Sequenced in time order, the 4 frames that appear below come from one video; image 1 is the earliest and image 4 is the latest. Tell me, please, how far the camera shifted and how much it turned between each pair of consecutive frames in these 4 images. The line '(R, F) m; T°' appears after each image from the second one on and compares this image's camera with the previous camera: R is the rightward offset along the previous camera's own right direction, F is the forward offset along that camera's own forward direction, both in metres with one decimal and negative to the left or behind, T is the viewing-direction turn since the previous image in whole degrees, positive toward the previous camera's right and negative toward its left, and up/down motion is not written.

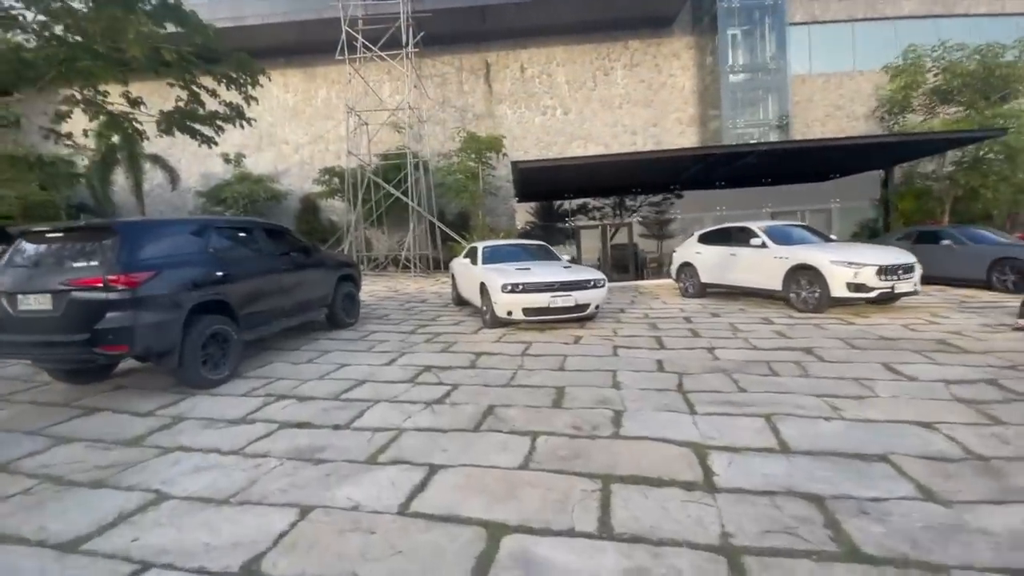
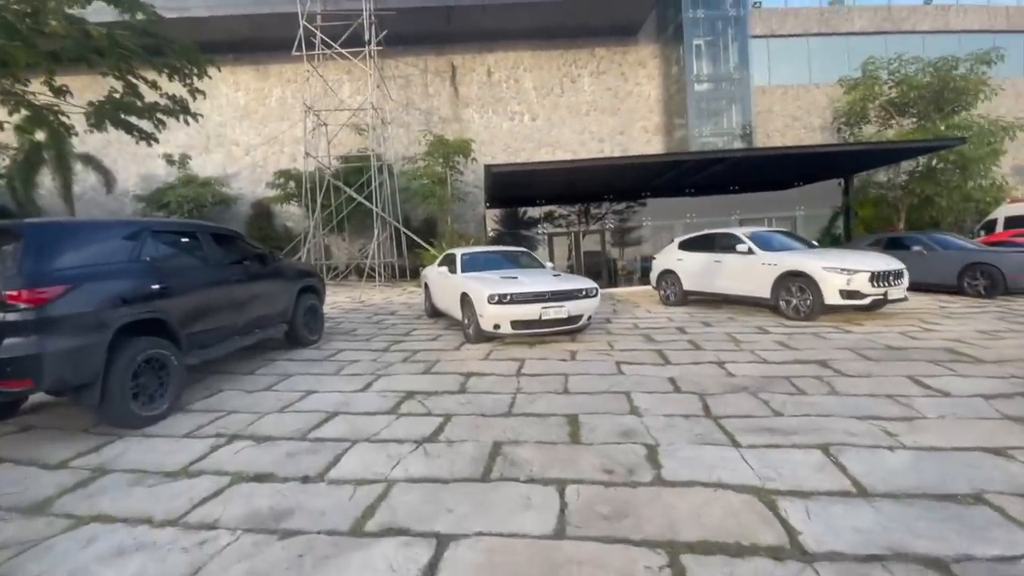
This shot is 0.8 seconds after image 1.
(-0.4, +0.7) m; +5°
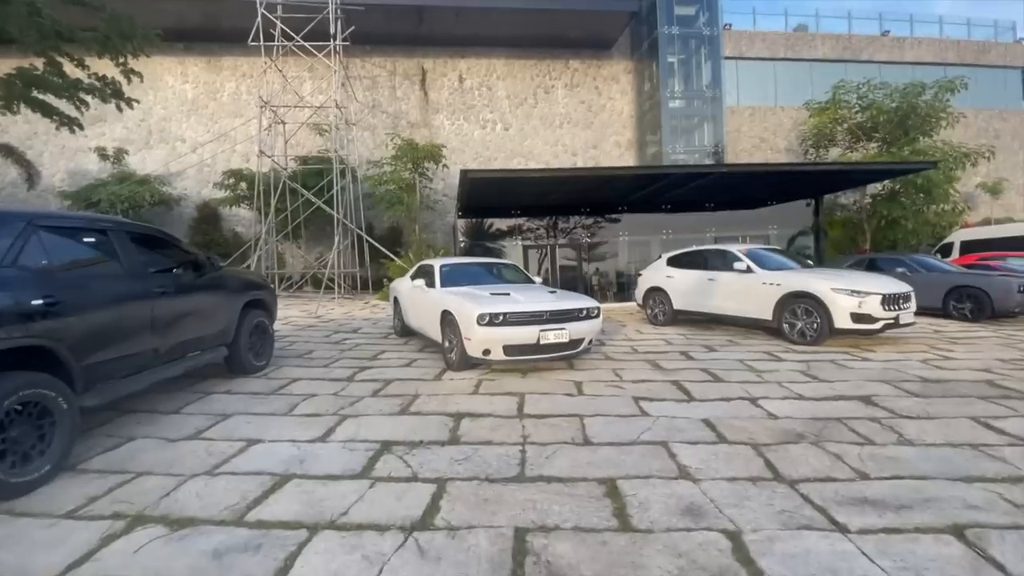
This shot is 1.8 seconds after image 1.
(-0.4, +1.0) m; +5°
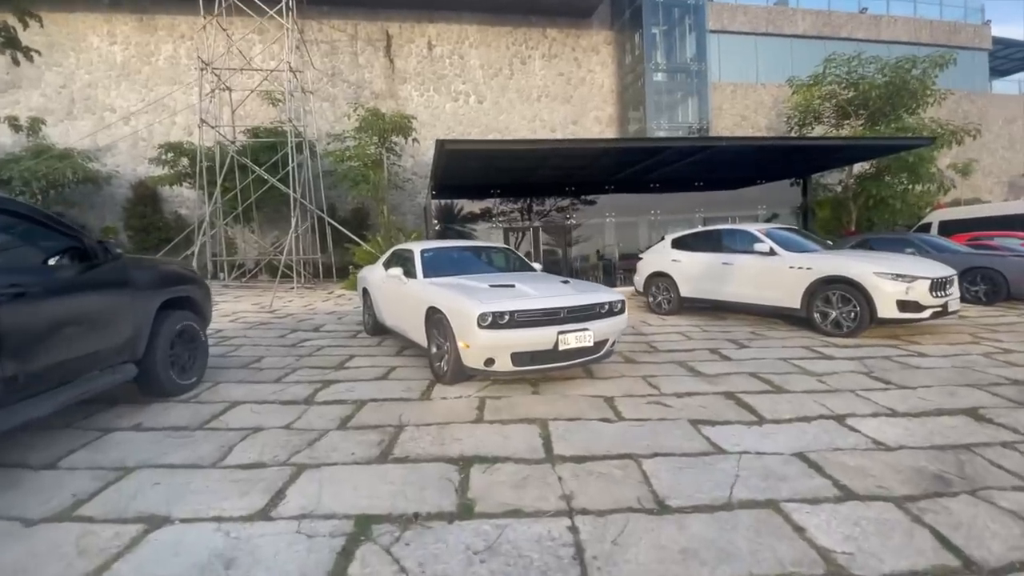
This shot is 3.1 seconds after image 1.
(-0.4, +1.4) m; +4°
